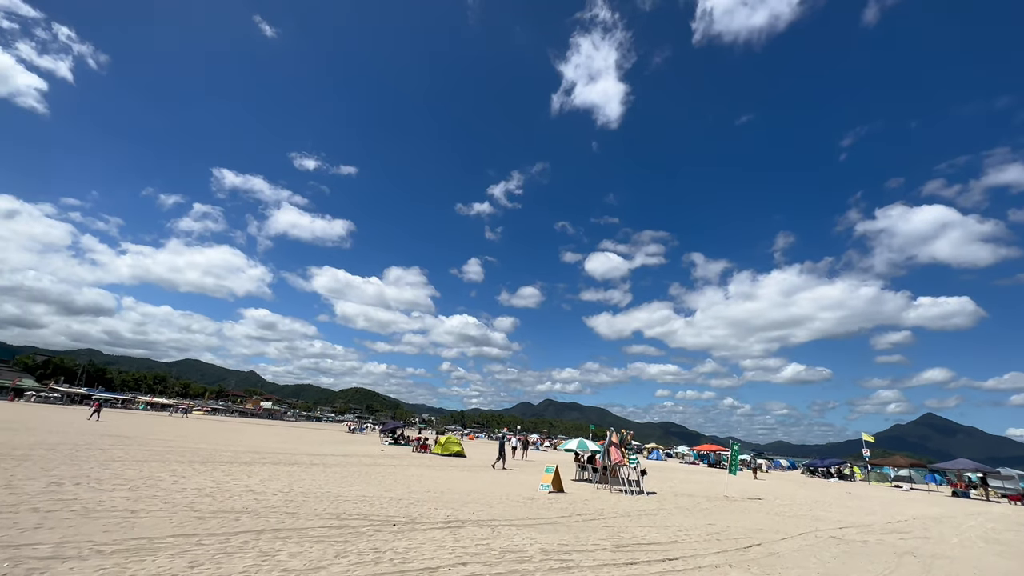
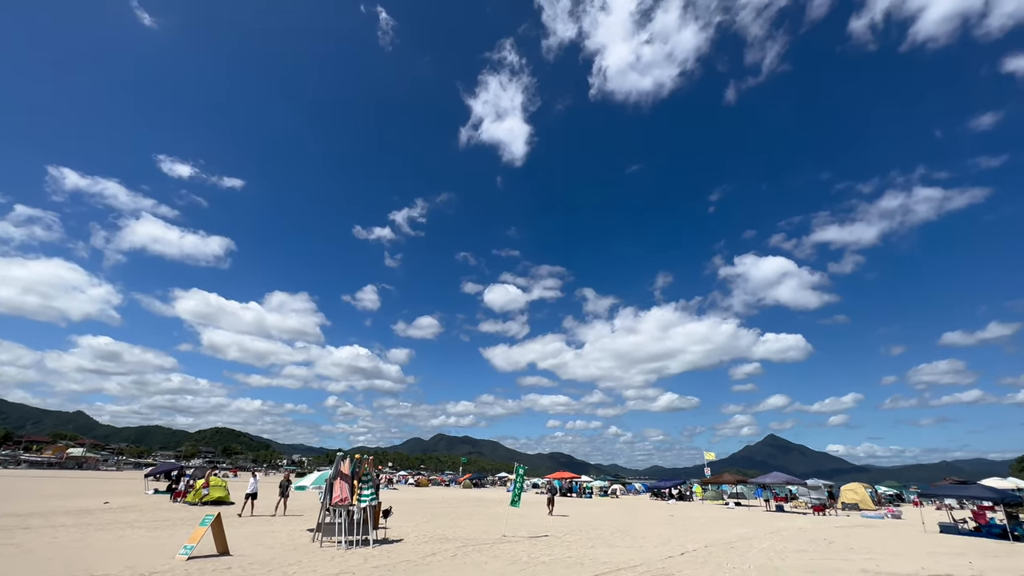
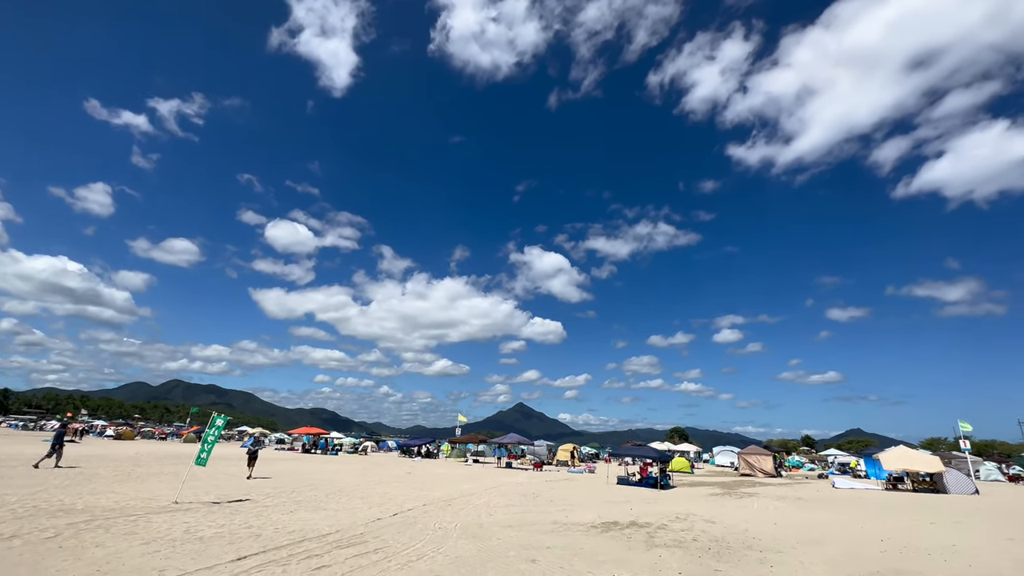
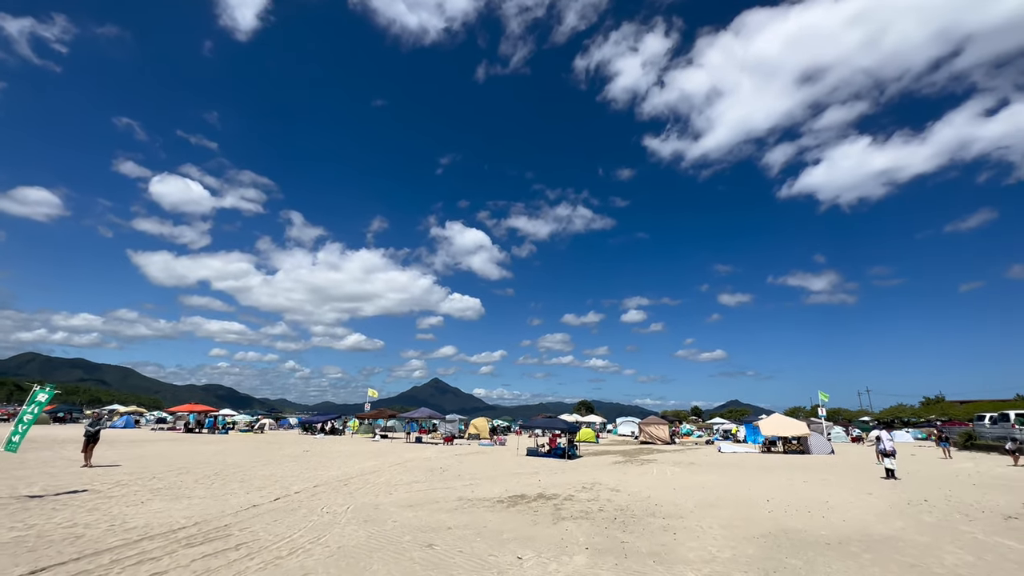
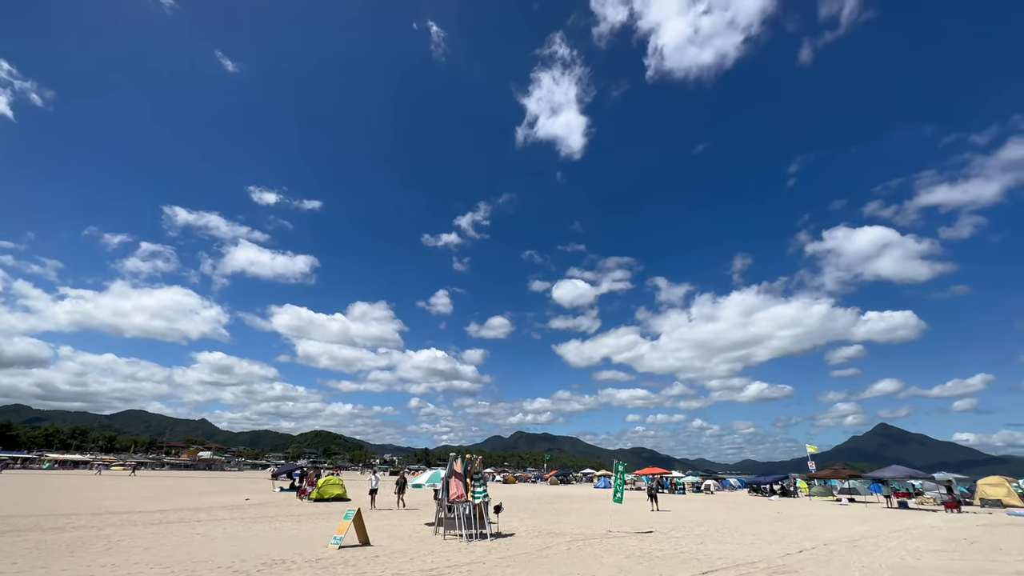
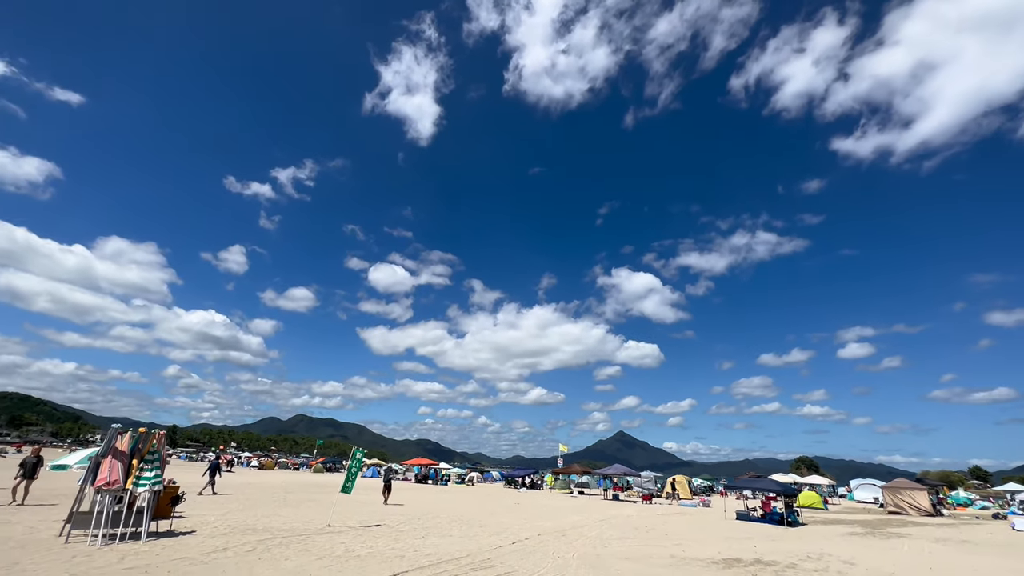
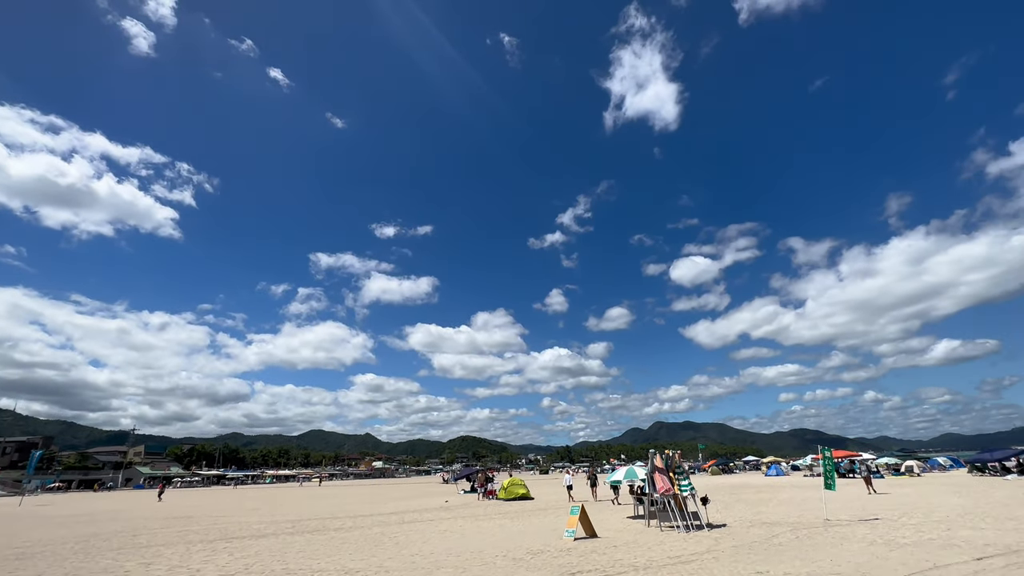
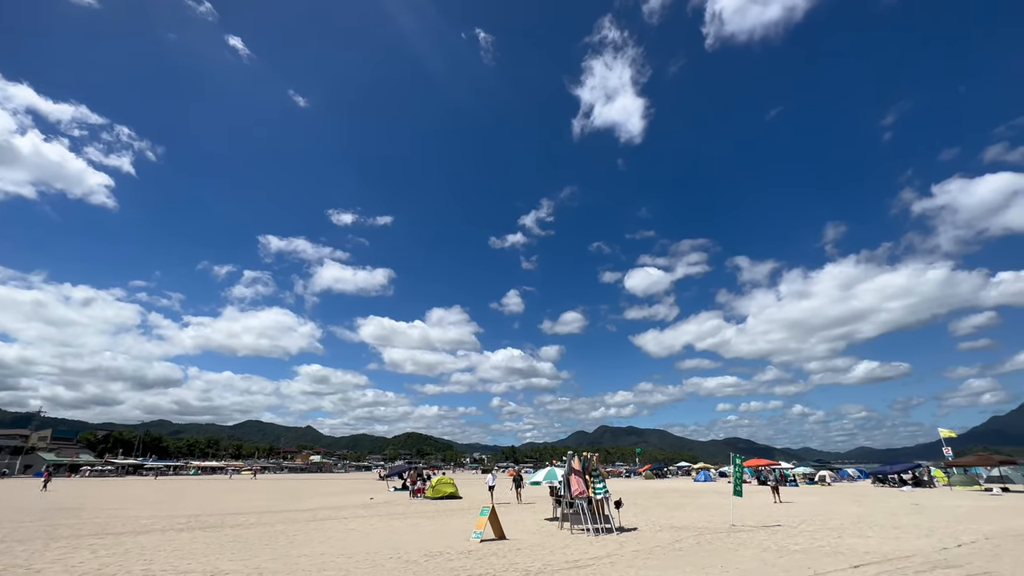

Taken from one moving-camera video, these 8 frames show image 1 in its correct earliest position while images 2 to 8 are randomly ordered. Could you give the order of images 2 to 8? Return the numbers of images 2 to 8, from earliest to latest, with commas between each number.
7, 8, 5, 2, 6, 3, 4
